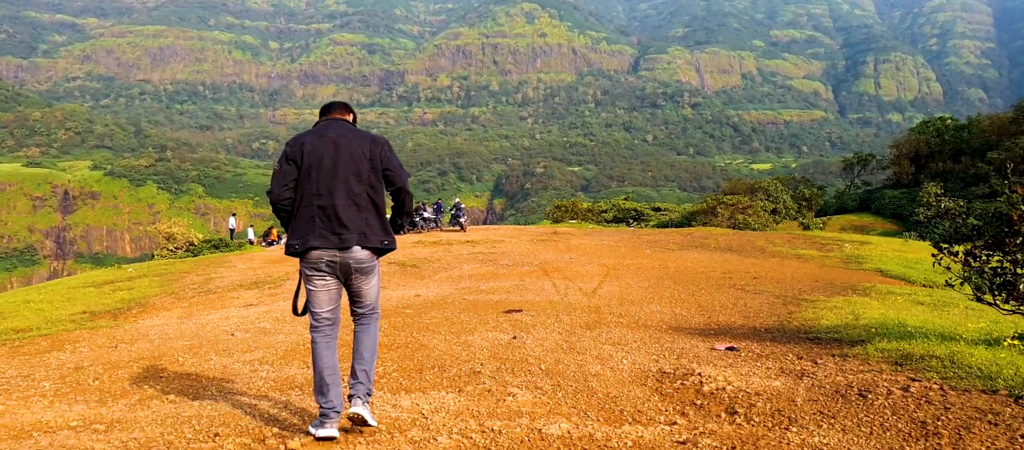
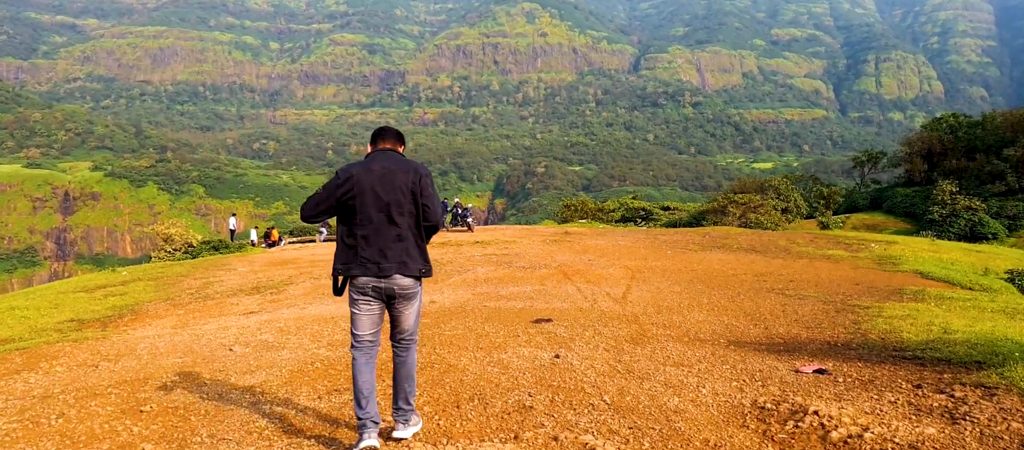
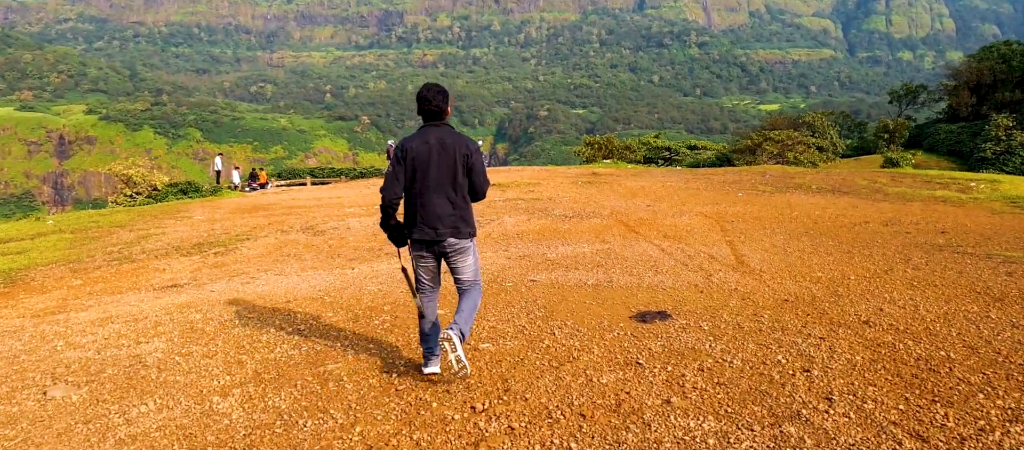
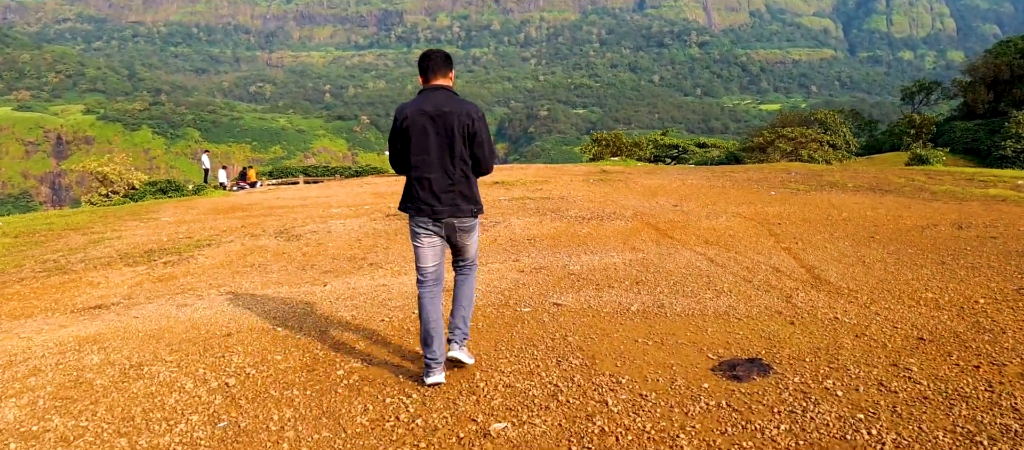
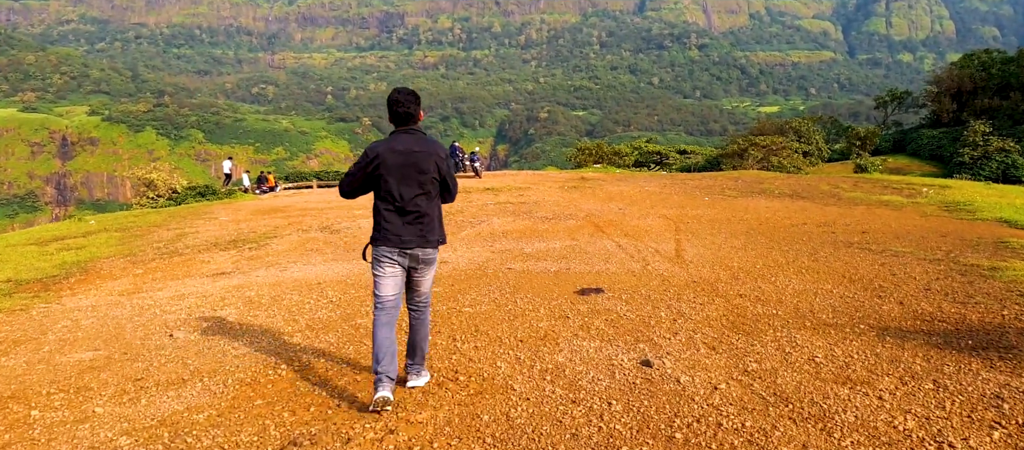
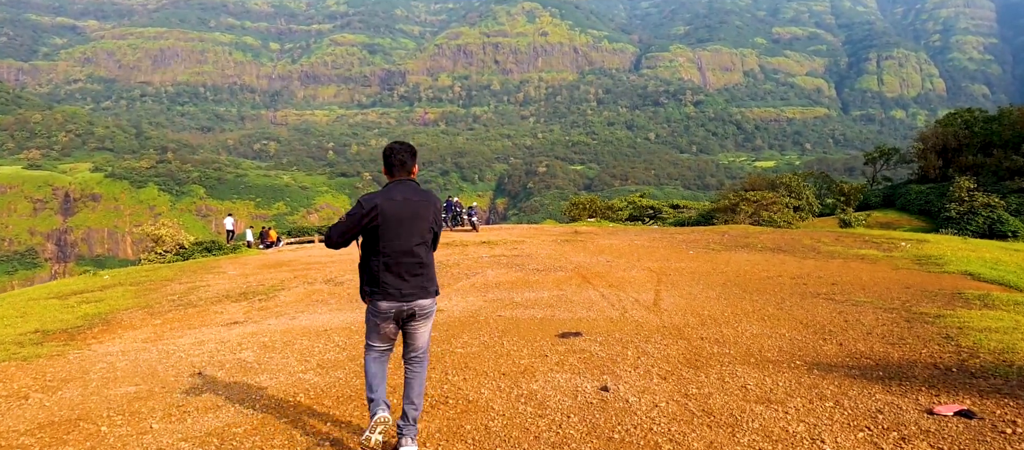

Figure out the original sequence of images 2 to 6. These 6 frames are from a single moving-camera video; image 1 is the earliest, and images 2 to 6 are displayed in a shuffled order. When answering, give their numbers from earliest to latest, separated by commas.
2, 6, 5, 3, 4
